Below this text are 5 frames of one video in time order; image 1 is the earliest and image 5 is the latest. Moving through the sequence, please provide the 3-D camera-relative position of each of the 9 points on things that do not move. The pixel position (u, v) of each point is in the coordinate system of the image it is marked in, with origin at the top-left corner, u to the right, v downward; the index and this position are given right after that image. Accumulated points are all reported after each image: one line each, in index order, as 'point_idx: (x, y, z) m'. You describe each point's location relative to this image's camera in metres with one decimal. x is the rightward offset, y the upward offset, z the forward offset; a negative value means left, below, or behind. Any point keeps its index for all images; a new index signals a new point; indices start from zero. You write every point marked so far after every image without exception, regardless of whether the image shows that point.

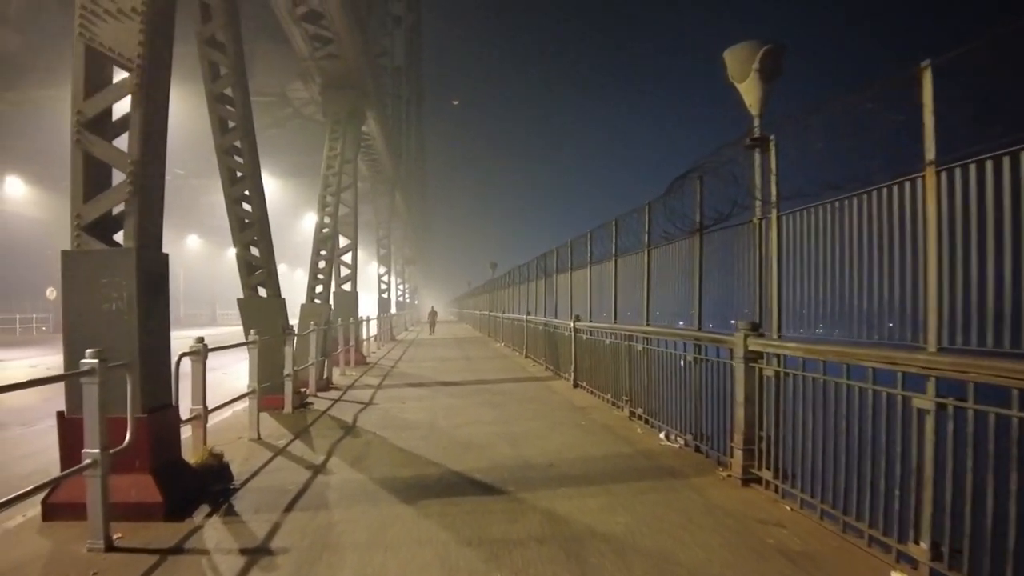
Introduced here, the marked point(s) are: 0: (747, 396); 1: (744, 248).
0: (+2.3, -1.1, +7.5) m
1: (+2.4, +0.4, +8.0) m
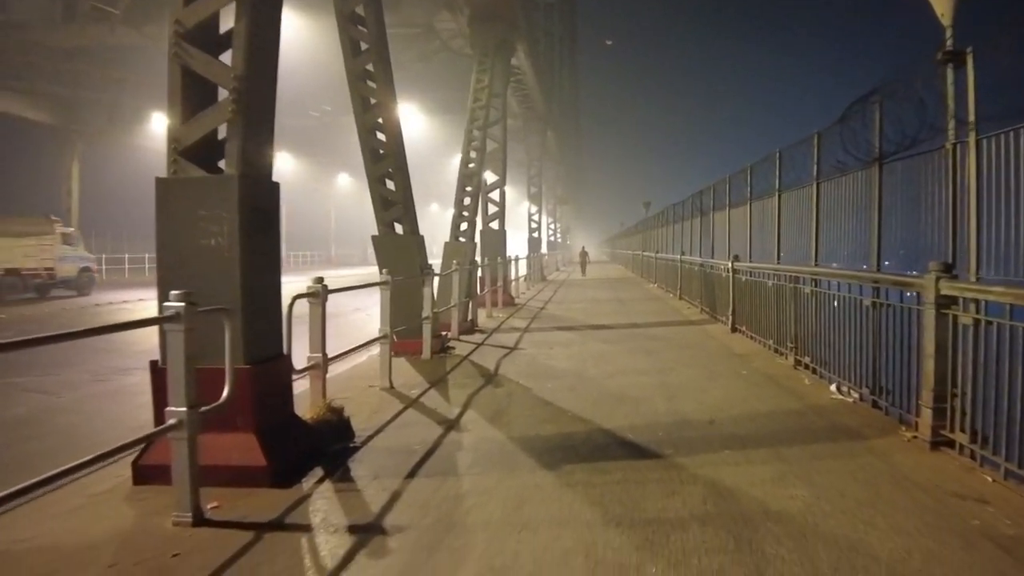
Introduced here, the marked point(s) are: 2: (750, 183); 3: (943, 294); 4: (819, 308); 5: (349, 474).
0: (+3.6, -0.5, +6.3) m
1: (+3.8, +1.0, +6.7) m
2: (+4.4, +1.9, +13.9) m
3: (+3.6, -0.1, +6.3) m
4: (+3.9, -0.3, +9.6) m
5: (-1.5, -1.7, +7.1) m
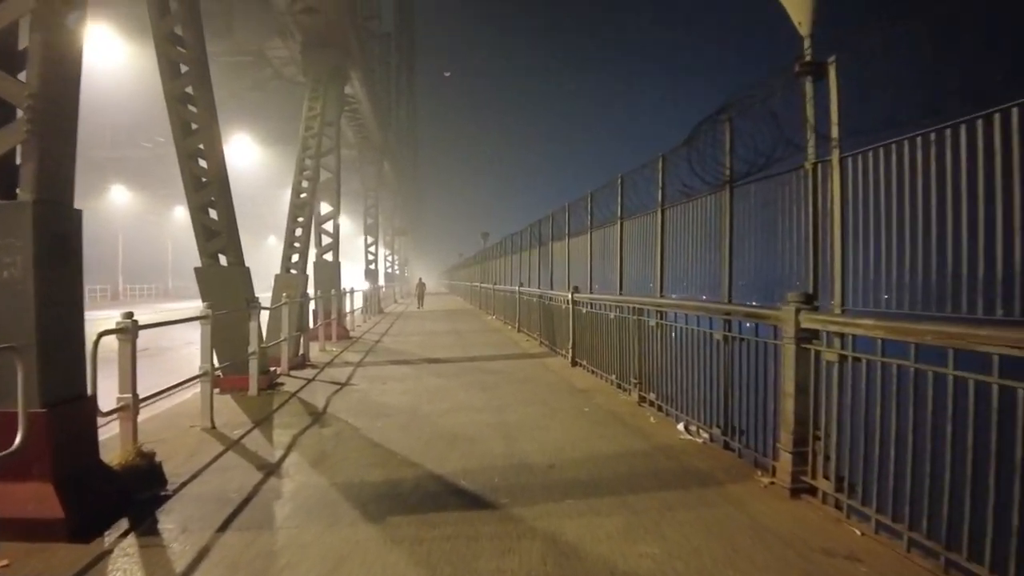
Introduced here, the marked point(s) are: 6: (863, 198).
0: (+2.2, -0.8, +5.9) m
1: (+2.4, +0.7, +6.4) m
2: (+1.4, +1.4, +13.6) m
3: (+2.3, -0.3, +5.9) m
4: (+1.8, -0.7, +9.2) m
5: (-3.0, -1.9, +5.5) m
6: (+2.5, +0.6, +5.4) m
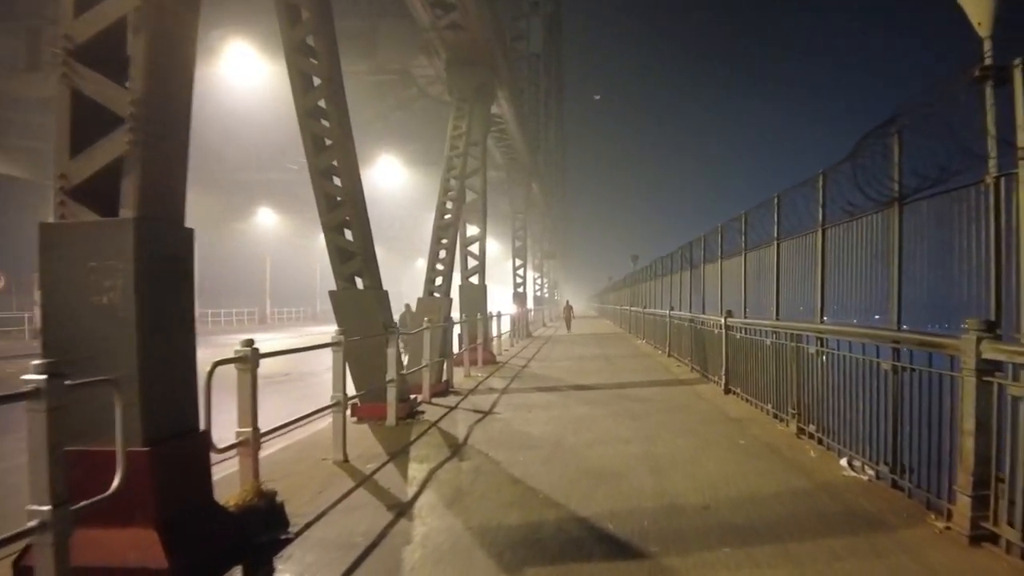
0: (+3.3, -0.9, +5.3) m
1: (+3.5, +0.5, +5.8) m
2: (+3.9, +1.0, +13.1) m
3: (+3.3, -0.5, +5.3) m
4: (+3.5, -0.9, +8.6) m
5: (-1.9, -2.2, +5.9) m
6: (+3.4, +0.5, +4.8) m
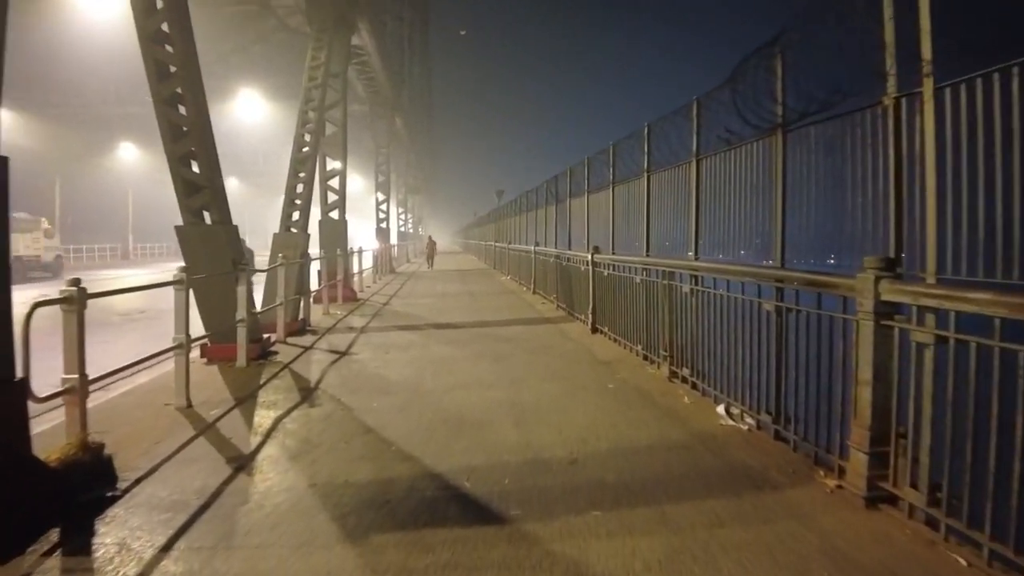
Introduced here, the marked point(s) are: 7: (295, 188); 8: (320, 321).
0: (+2.3, -0.5, +4.8) m
1: (+2.5, +1.0, +5.2) m
2: (+1.6, +2.0, +12.4) m
3: (+2.3, -0.1, +4.7) m
4: (+2.0, -0.2, +8.1) m
5: (-2.9, -1.7, +4.6) m
6: (+2.5, +0.8, +4.2) m
7: (-5.3, +2.4, +18.4) m
8: (-4.3, -0.7, +17.0) m
